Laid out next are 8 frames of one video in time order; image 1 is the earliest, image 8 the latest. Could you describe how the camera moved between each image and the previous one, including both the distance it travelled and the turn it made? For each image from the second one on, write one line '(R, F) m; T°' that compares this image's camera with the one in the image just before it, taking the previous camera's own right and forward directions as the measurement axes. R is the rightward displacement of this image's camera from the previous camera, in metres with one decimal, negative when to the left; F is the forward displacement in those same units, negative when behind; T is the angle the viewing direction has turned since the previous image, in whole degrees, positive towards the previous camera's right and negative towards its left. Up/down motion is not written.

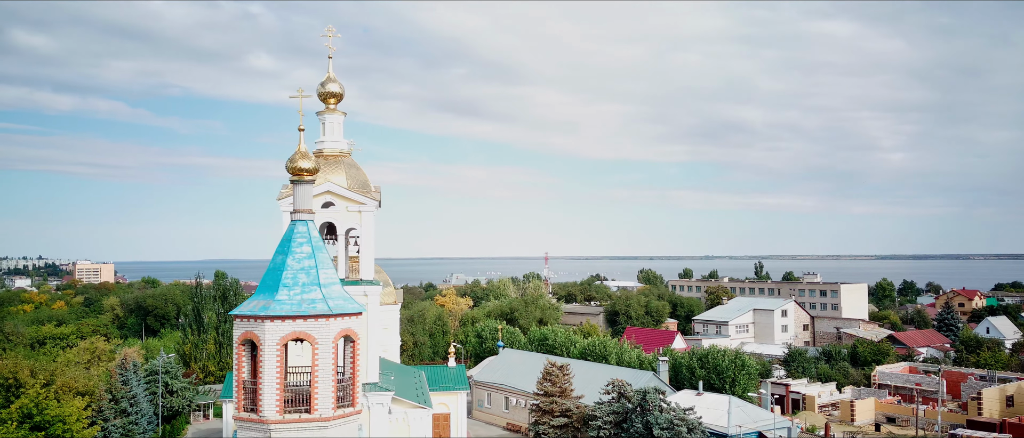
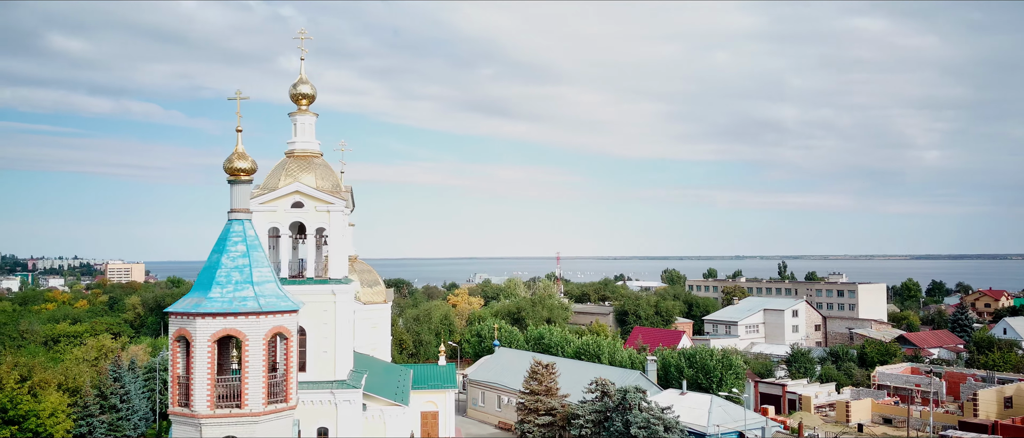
(+1.5, -0.1) m; -1°
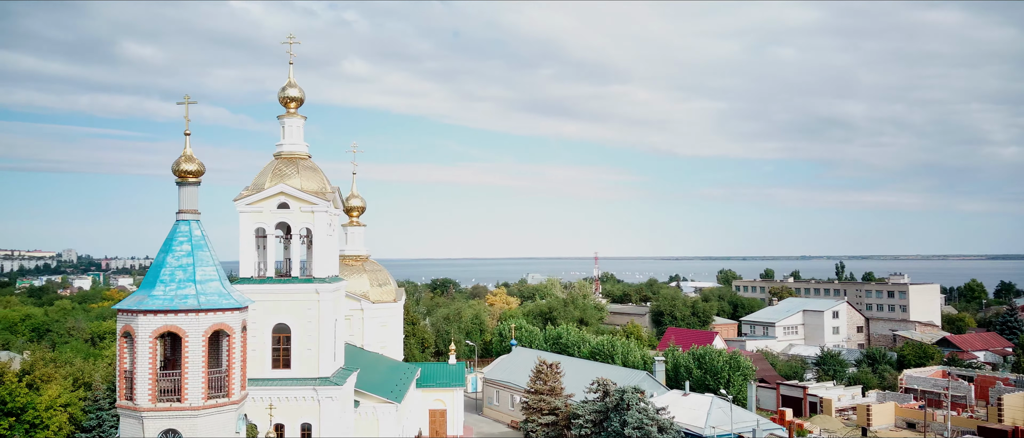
(+2.0, -0.1) m; -4°
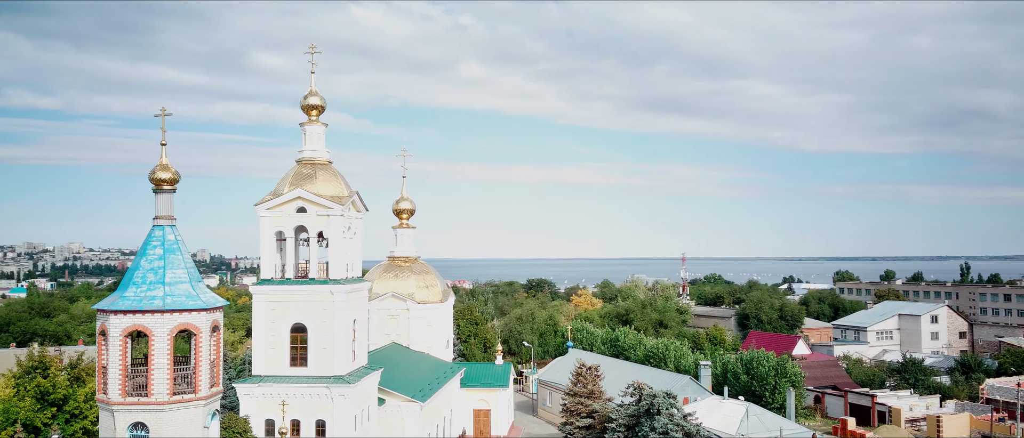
(+2.7, +0.1) m; -7°
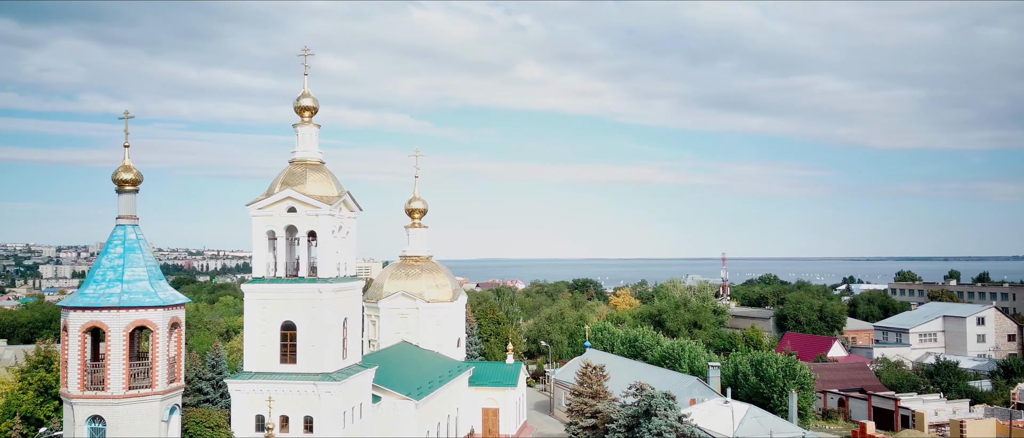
(+1.9, 0.0) m; -3°
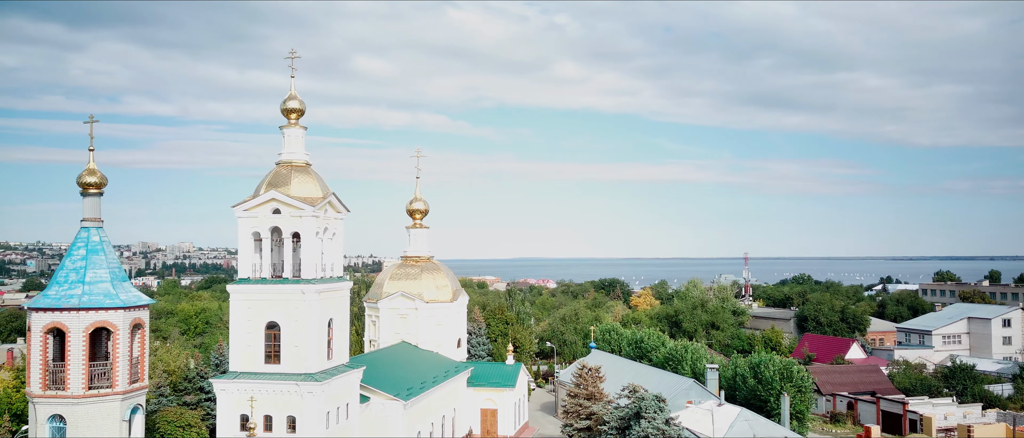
(+1.4, 0.0) m; -2°
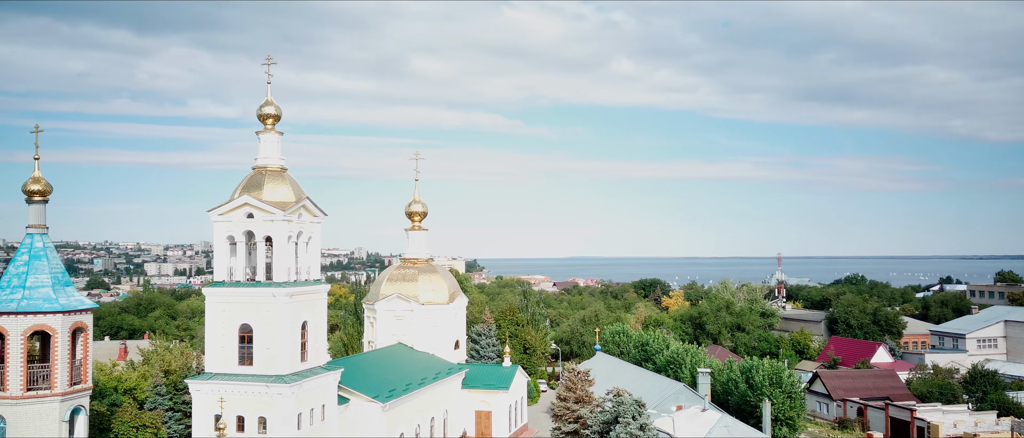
(+2.3, 0.0) m; -3°
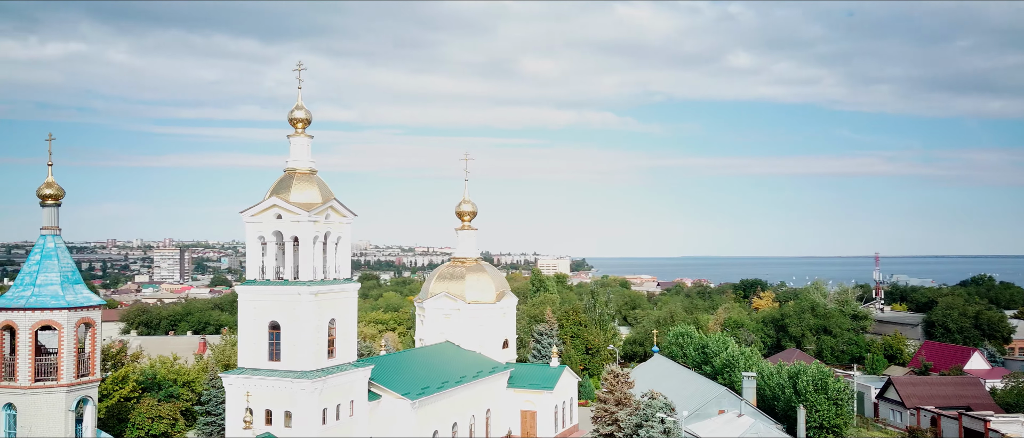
(+2.4, +0.3) m; -7°
